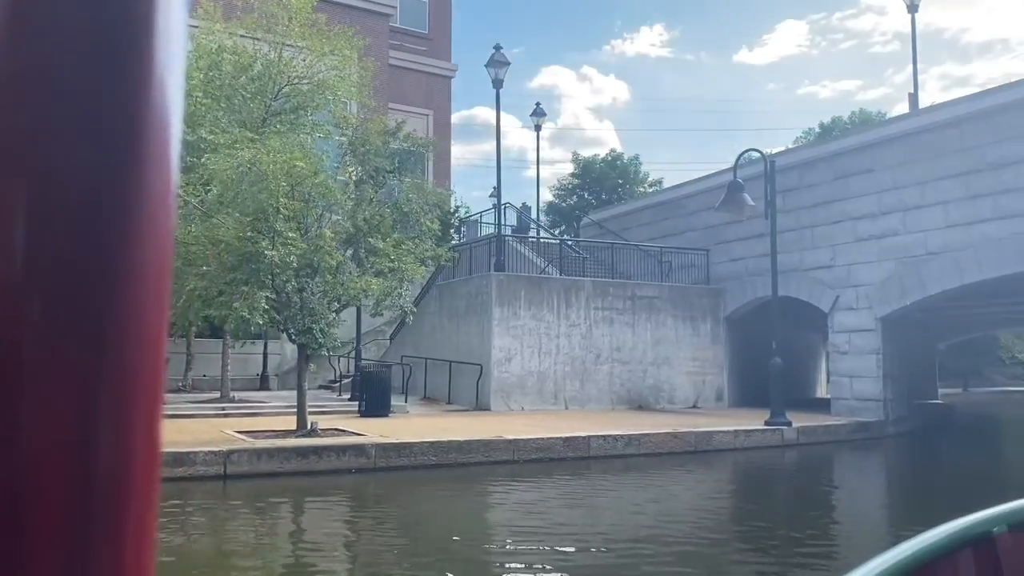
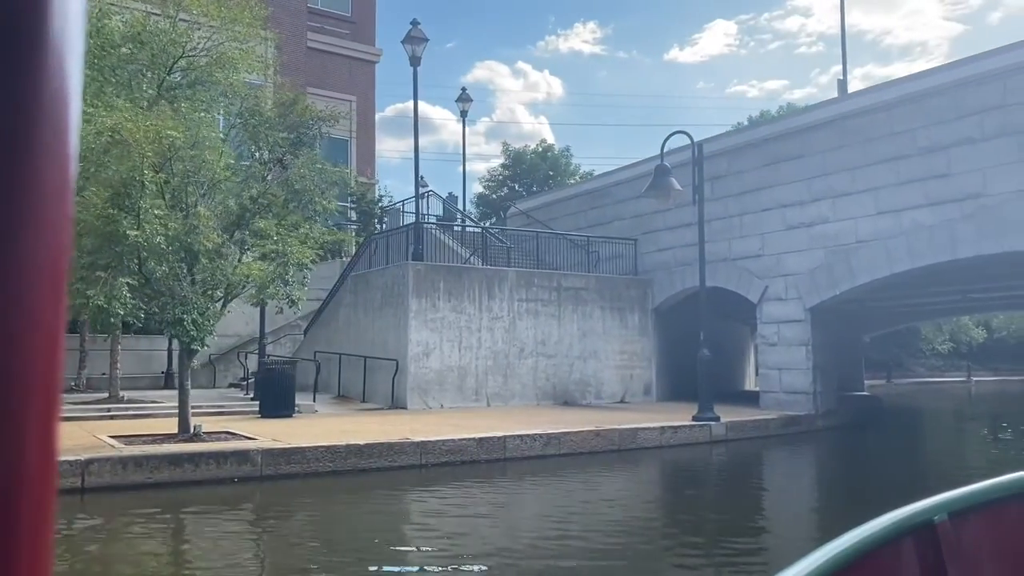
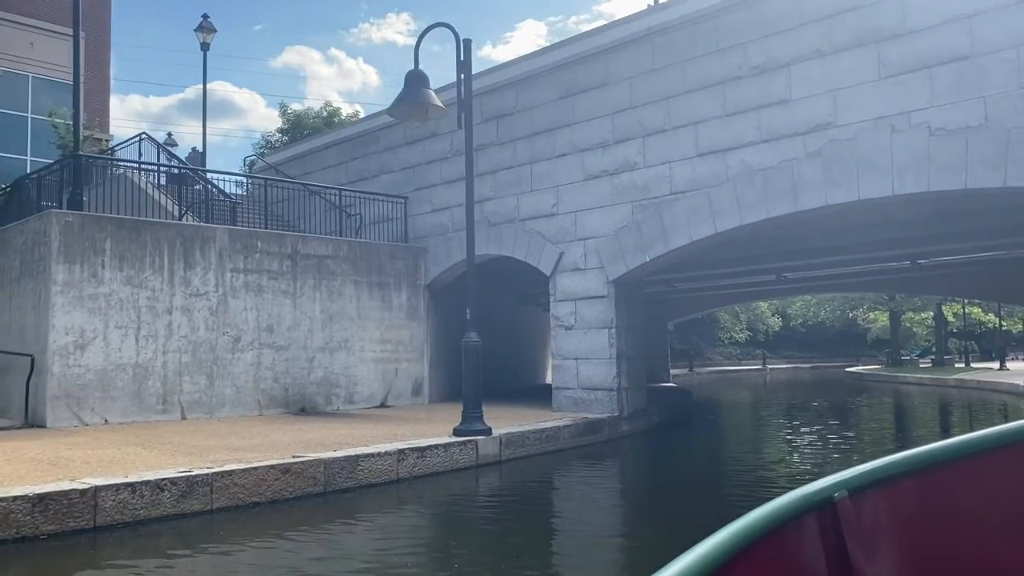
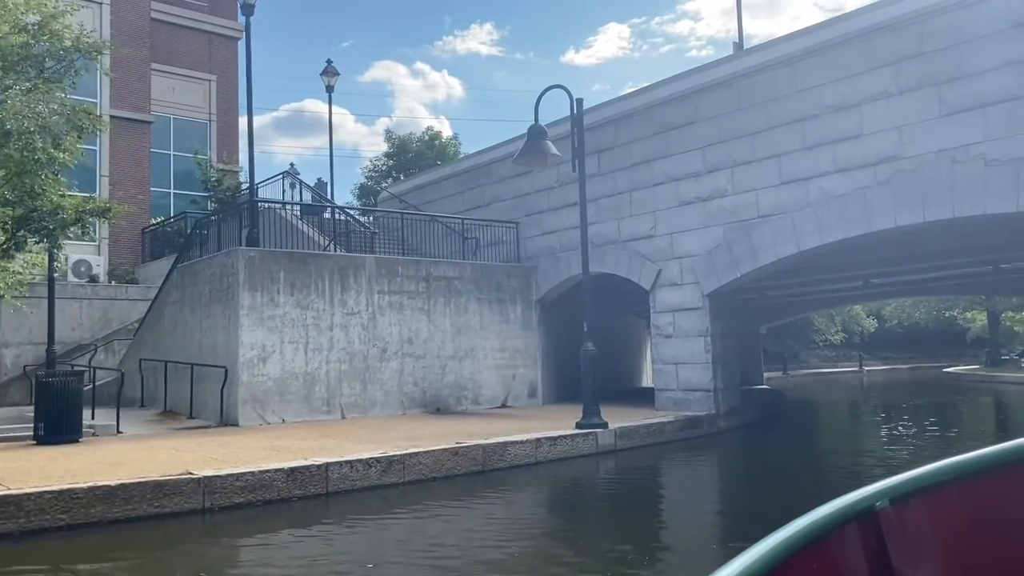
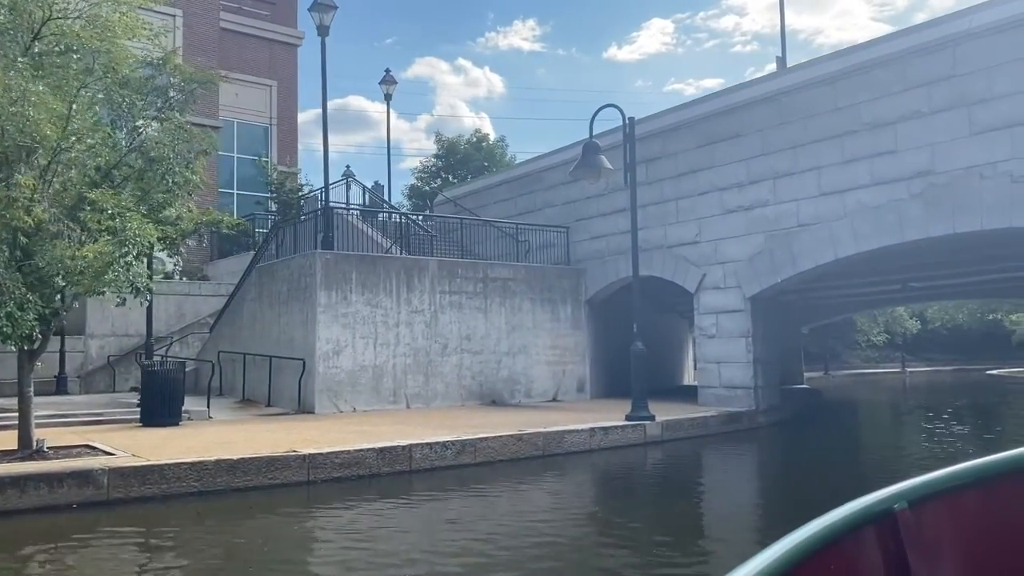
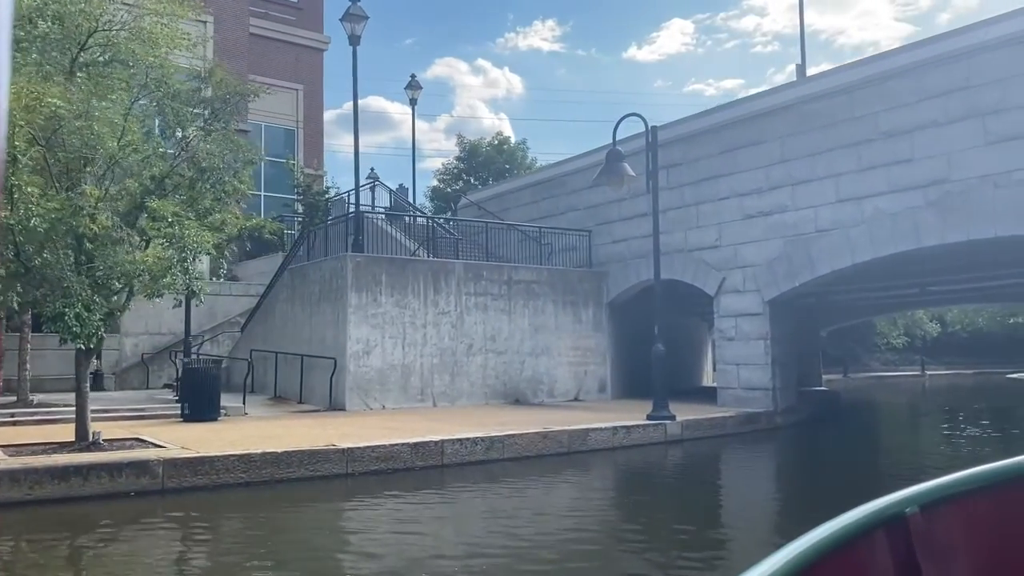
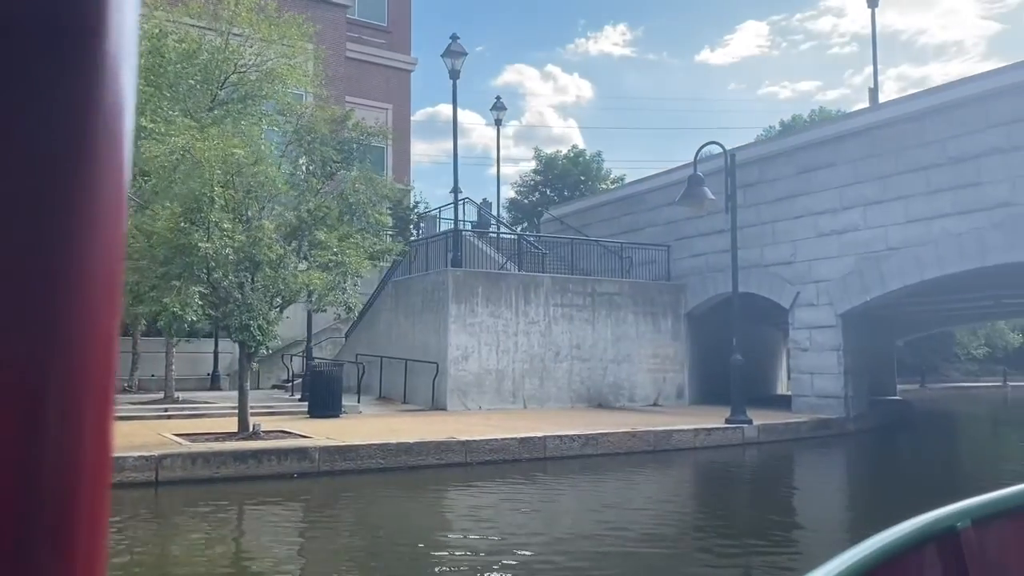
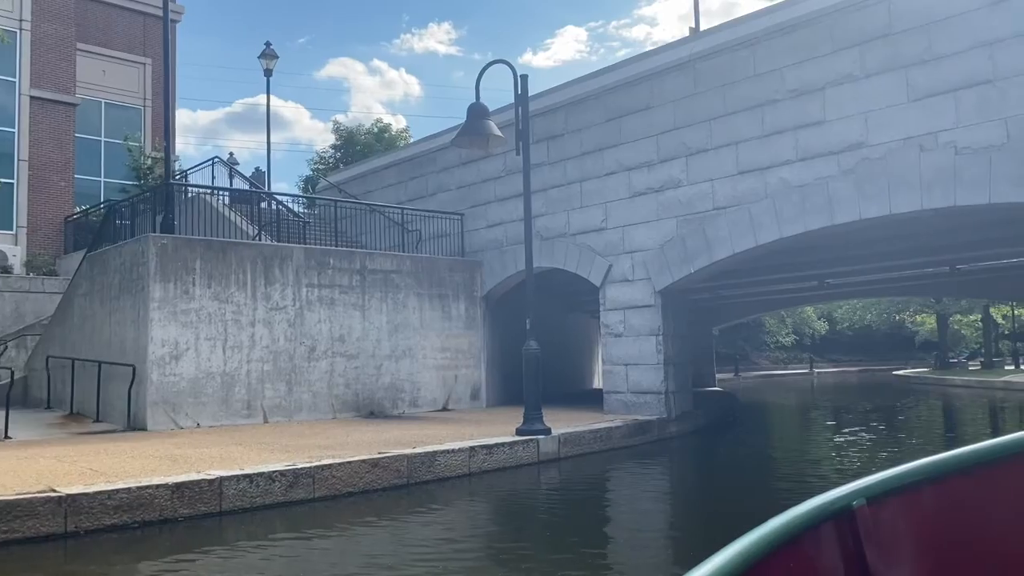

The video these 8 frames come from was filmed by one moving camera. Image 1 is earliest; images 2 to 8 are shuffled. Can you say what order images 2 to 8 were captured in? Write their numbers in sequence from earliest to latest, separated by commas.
7, 2, 6, 5, 4, 8, 3
